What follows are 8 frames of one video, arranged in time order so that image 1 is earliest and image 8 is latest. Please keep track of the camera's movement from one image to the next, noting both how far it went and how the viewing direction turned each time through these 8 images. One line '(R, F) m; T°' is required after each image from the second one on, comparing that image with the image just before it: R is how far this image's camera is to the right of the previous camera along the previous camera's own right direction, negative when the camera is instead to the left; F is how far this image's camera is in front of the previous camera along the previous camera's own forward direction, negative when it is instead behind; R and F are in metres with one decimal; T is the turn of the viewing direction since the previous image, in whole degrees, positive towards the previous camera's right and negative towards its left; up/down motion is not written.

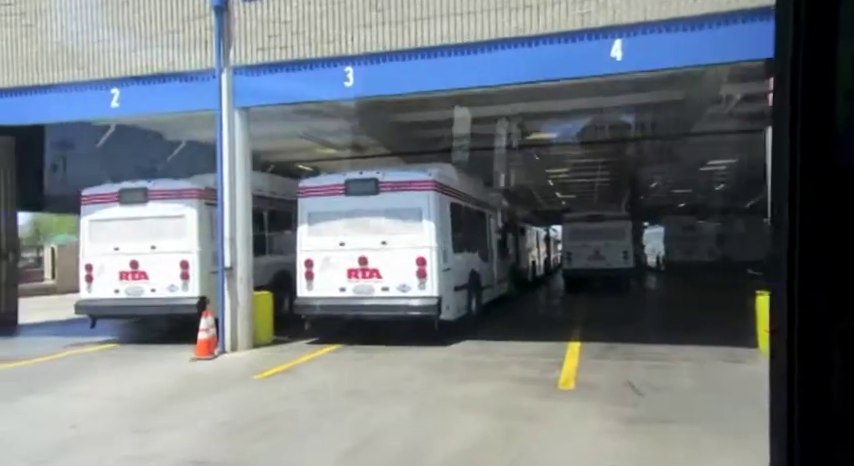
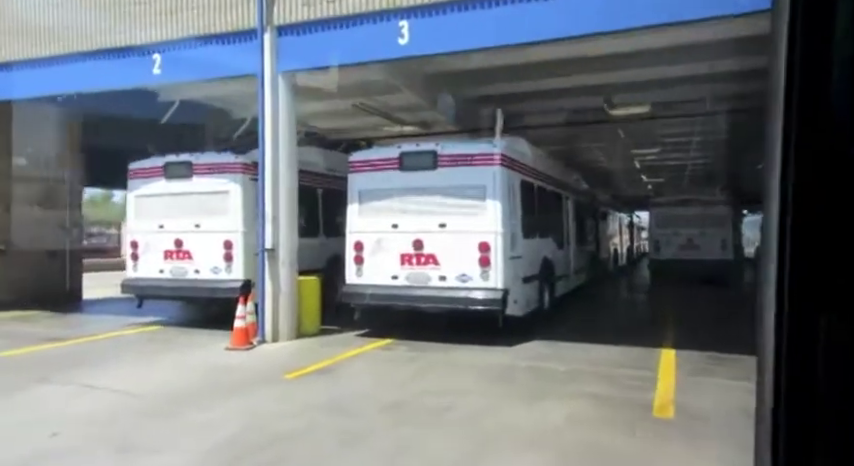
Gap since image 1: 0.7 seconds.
(+0.2, +1.4) m; -7°
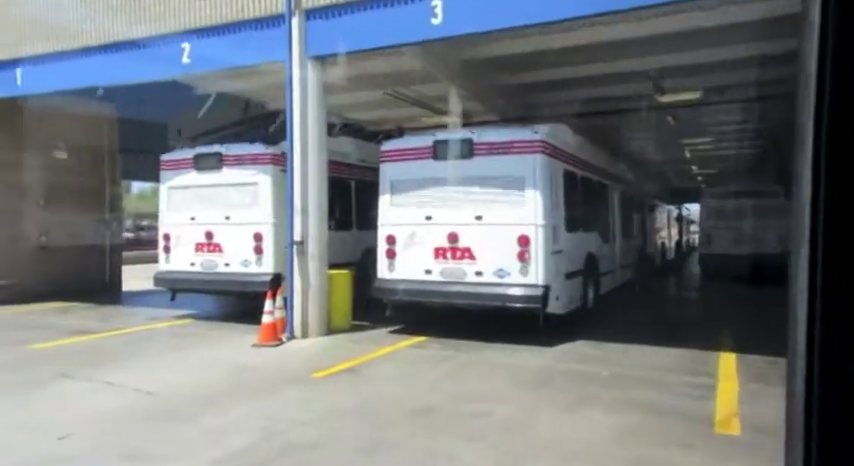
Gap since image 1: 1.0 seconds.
(+0.1, +0.5) m; -4°
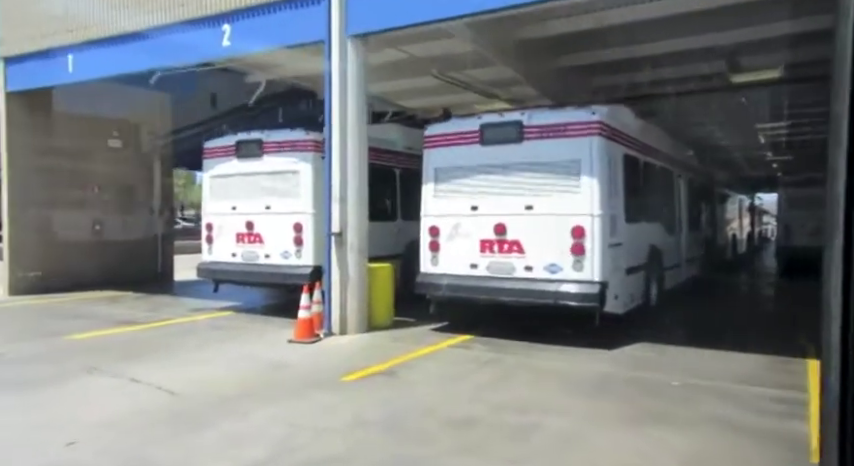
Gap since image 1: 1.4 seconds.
(+0.2, +0.6) m; -5°
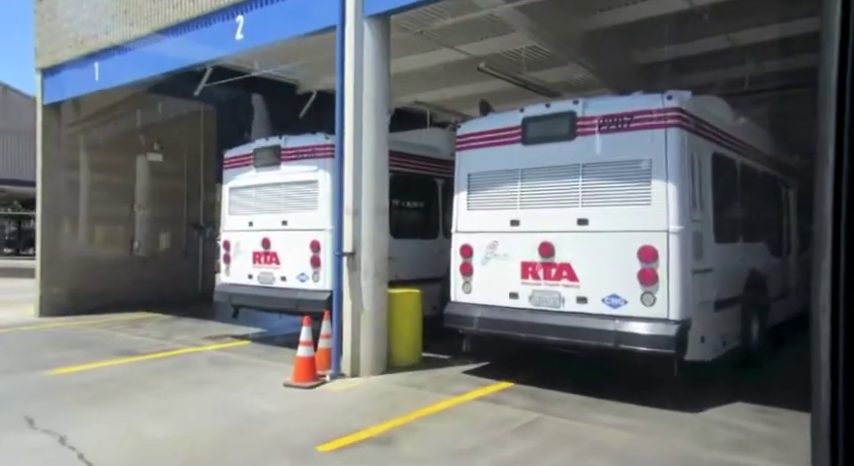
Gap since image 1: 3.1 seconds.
(+0.6, +1.6) m; -8°
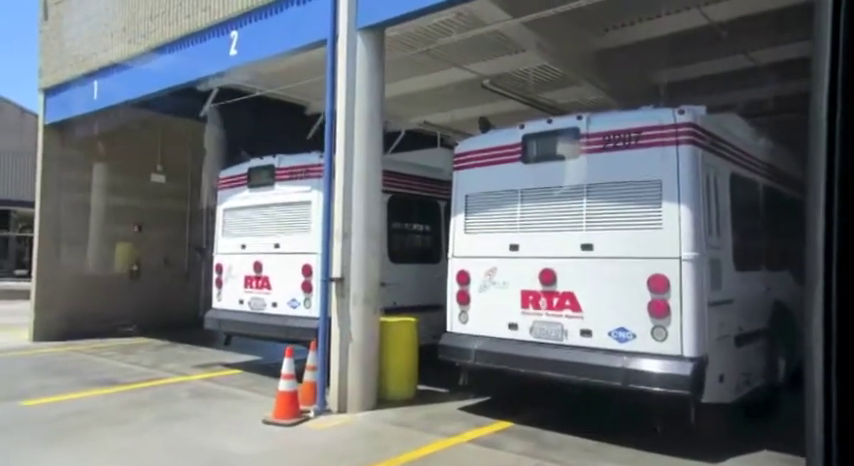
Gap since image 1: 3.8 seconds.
(+0.3, +0.5) m; -2°
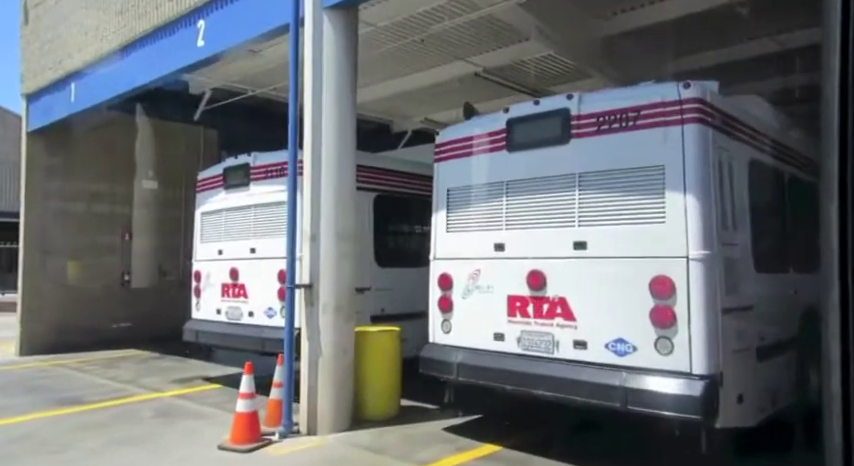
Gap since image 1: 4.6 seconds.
(+0.4, +0.7) m; -2°
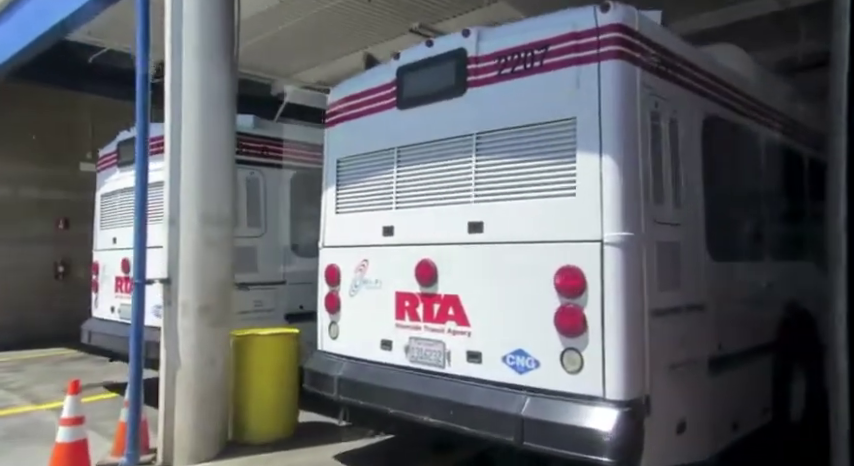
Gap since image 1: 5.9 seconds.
(+1.0, +1.2) m; -1°
